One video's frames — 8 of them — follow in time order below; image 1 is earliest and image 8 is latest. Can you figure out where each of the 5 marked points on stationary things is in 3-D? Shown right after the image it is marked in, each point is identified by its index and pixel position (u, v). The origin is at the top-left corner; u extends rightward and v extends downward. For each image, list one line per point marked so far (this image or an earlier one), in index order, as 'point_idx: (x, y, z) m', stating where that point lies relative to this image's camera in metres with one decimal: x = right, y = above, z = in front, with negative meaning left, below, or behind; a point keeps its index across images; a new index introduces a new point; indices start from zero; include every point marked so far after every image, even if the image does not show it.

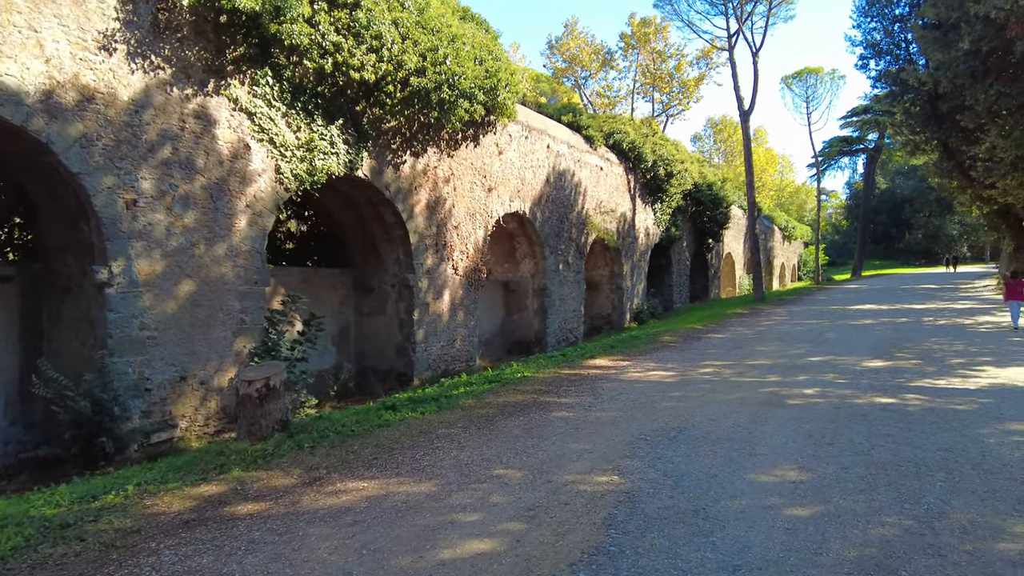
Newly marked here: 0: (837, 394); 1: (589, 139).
0: (+3.3, -1.1, +6.7) m
1: (+2.2, +4.2, +18.7) m
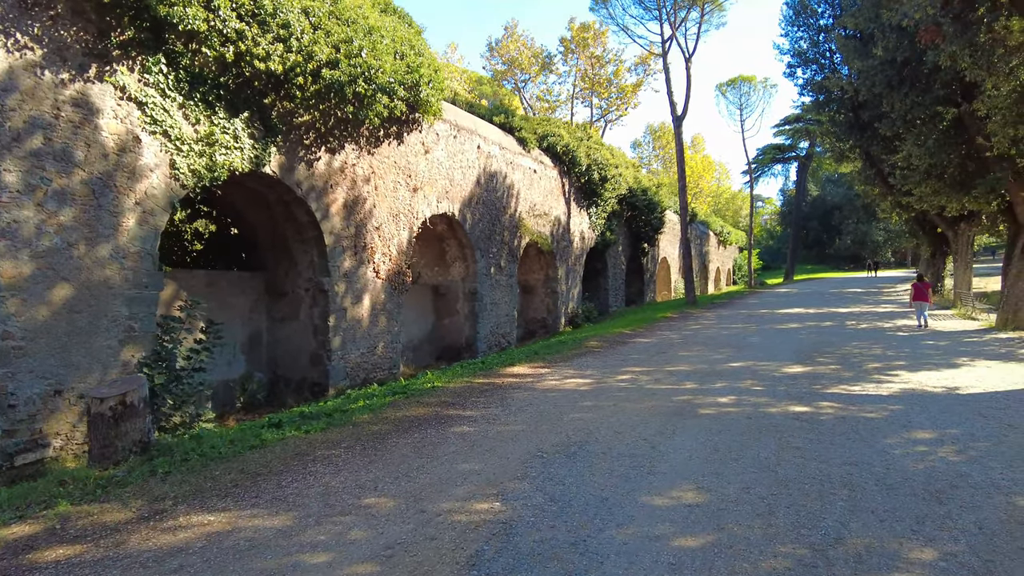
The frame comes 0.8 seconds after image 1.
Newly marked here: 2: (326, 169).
0: (+2.3, -1.1, +6.5) m
1: (+0.3, +4.1, +18.4) m
2: (-3.1, +2.0, +11.2) m
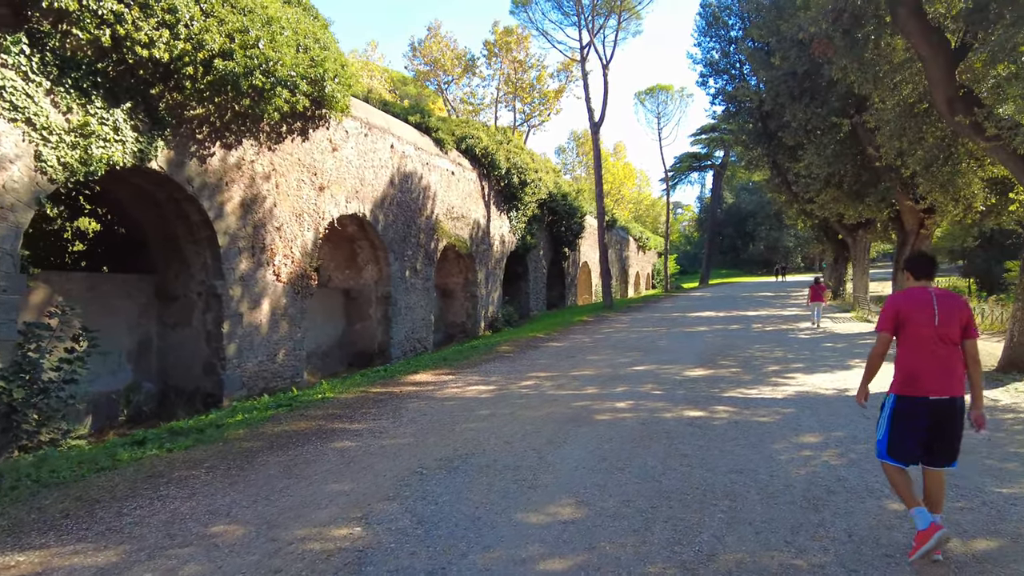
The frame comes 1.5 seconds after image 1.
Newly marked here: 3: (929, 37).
0: (+1.3, -1.2, +6.4) m
1: (-2.0, +4.0, +18.1) m
2: (-4.6, +1.9, +10.5) m
3: (+5.0, +3.0, +8.0) m
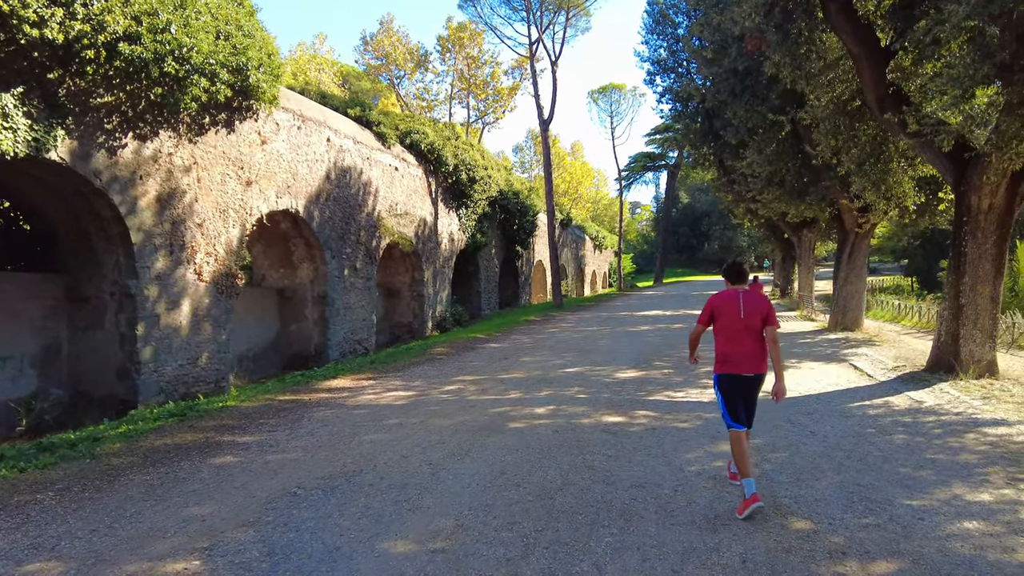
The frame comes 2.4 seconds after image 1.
0: (+0.5, -1.2, +6.1) m
1: (-3.4, +4.0, +17.6) m
2: (-5.6, +1.9, +9.9) m
3: (+4.1, +3.0, +7.9) m
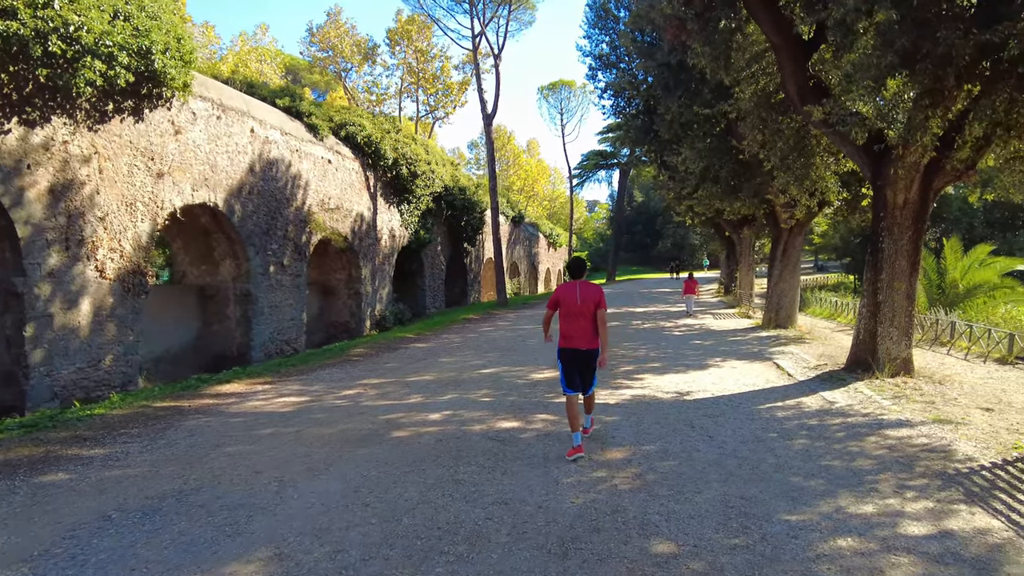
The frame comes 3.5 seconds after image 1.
0: (-0.4, -1.1, +5.7) m
1: (-5.1, +4.1, +16.9) m
2: (-6.8, +2.0, +9.1) m
3: (+3.1, +3.0, +7.7) m
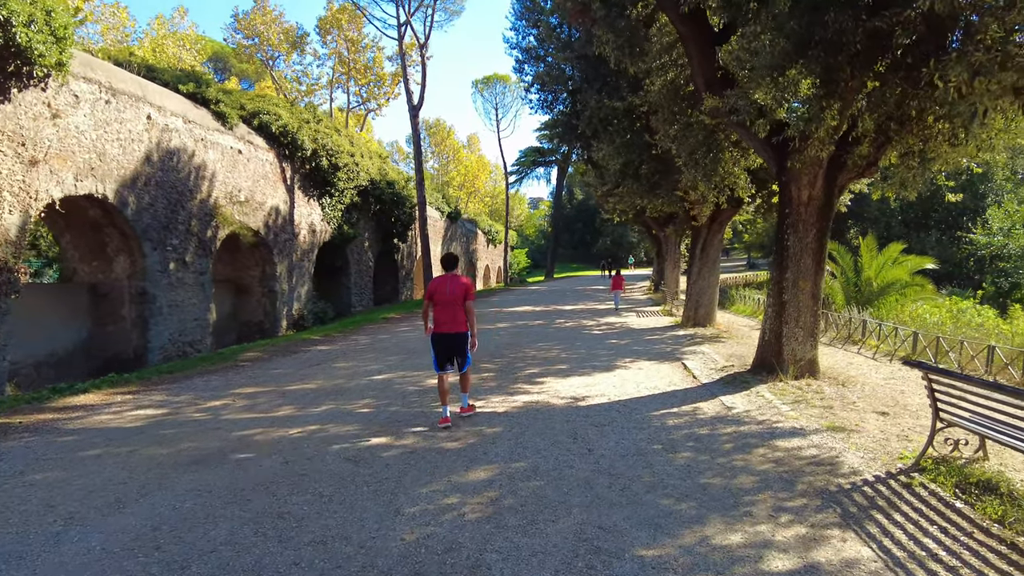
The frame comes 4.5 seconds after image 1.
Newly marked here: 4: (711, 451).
0: (-1.4, -1.1, +5.1) m
1: (-7.0, +4.1, +15.9) m
2: (-8.1, +2.0, +8.0) m
3: (+1.9, +3.1, +7.3) m
4: (+1.4, -1.1, +4.5) m
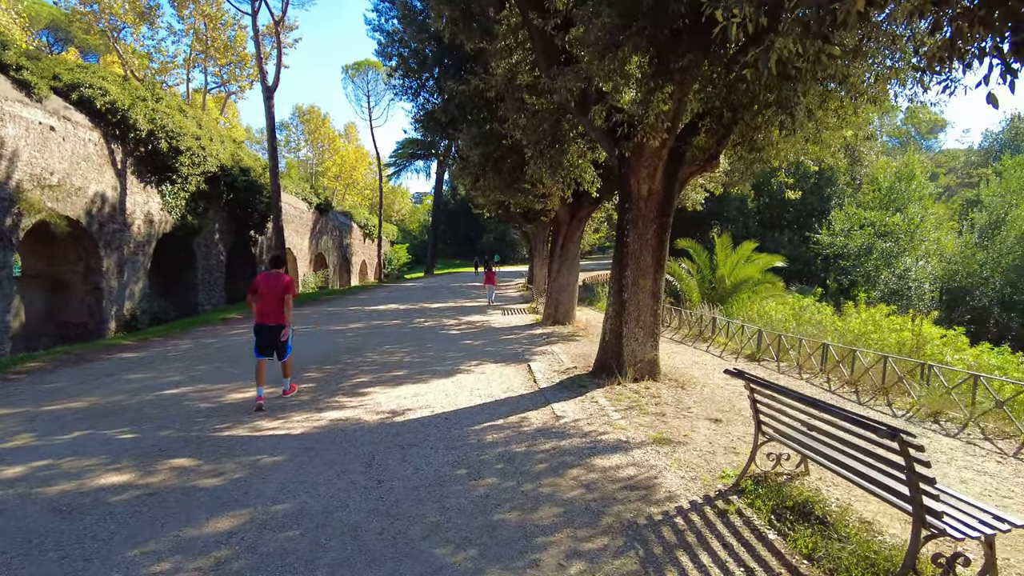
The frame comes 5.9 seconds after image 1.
0: (-2.8, -1.1, +4.1) m
1: (-10.0, +4.2, +13.7) m
2: (-9.8, +2.0, +5.7) m
3: (+0.1, +3.1, +6.8) m
4: (+0.1, -1.1, +3.9) m
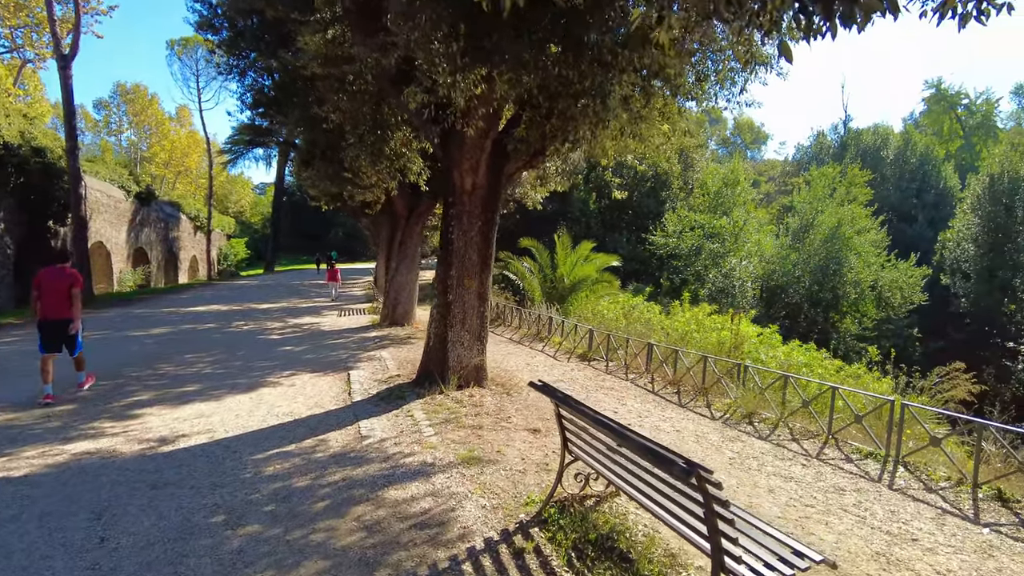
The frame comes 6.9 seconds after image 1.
0: (-3.9, -1.2, +2.8) m
1: (-13.0, +4.2, +10.7) m
2: (-11.1, +2.0, +3.0) m
3: (-1.6, +3.1, +6.1) m
4: (-1.1, -1.1, +3.3) m
